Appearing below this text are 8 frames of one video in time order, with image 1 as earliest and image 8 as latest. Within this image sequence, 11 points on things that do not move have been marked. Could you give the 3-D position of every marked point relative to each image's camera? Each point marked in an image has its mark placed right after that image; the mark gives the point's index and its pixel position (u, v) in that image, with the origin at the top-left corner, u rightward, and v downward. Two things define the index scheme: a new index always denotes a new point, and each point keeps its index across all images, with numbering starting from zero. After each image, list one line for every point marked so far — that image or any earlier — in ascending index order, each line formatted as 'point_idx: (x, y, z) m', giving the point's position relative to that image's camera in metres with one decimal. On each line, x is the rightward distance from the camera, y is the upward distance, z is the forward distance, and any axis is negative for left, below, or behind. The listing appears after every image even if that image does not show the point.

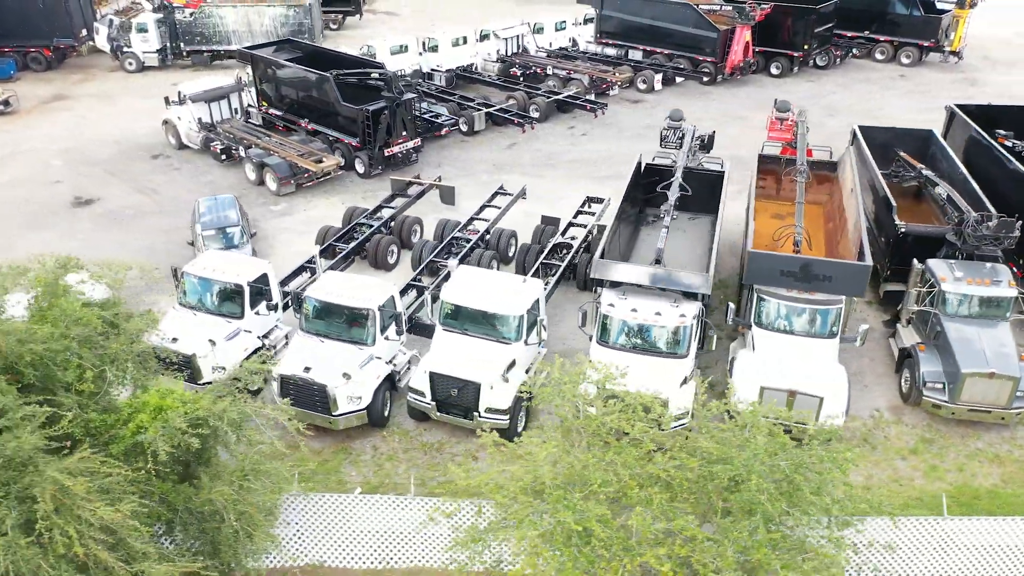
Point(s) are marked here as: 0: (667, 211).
0: (+2.6, +1.3, +13.5) m
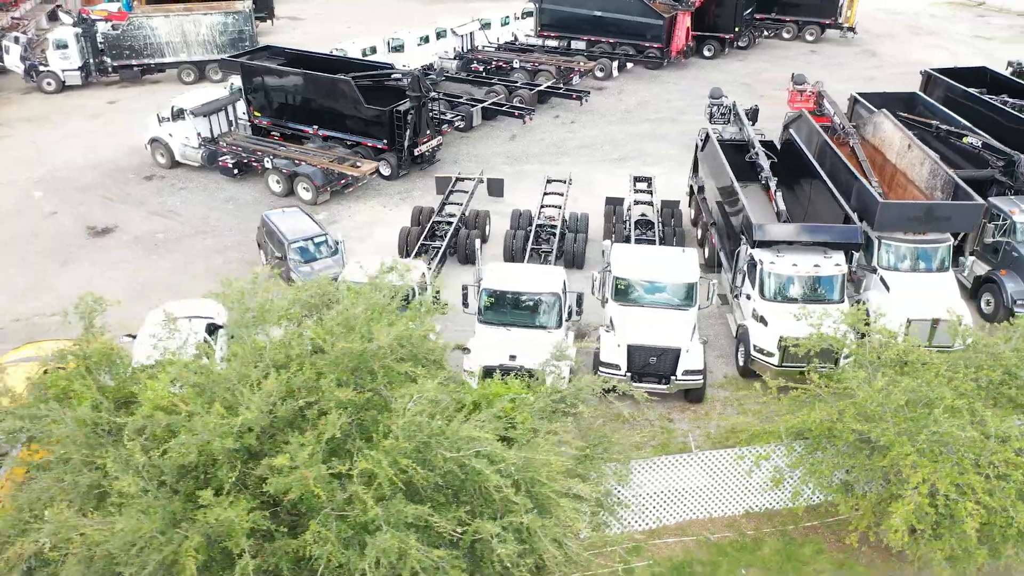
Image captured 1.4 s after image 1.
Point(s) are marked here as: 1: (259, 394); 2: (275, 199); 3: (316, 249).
0: (+4.7, +2.0, +14.8) m
1: (-2.0, -0.9, +6.5) m
2: (-5.7, +2.1, +19.2) m
3: (-3.9, +0.7, +15.2) m
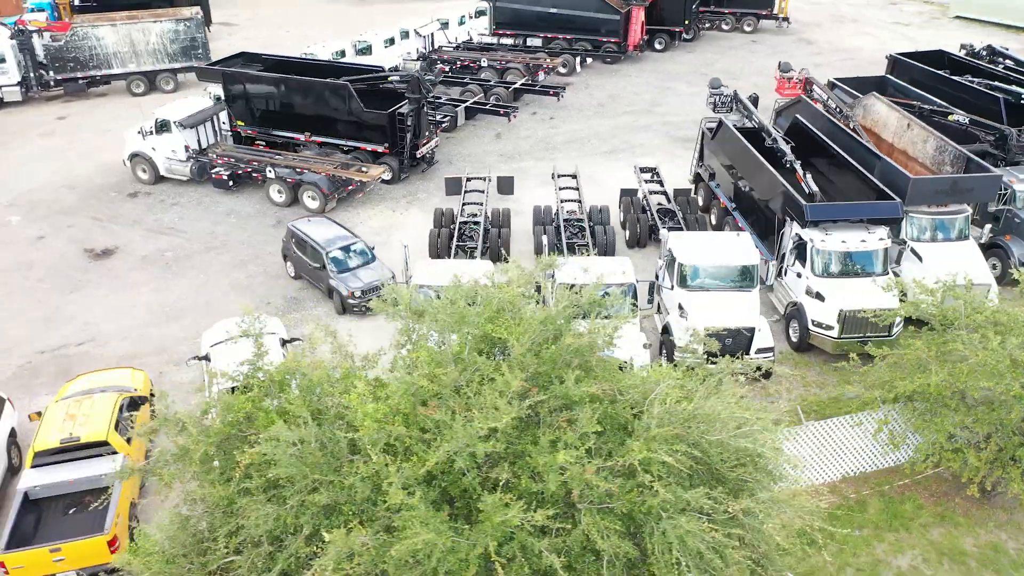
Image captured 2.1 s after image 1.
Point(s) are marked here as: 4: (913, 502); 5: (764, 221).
0: (+5.4, +2.4, +15.5) m
1: (-0.1, -0.9, +6.5) m
2: (-5.4, +1.8, +18.6) m
3: (-3.1, +0.5, +14.9) m
4: (+5.4, -2.9, +10.9) m
5: (+4.8, +1.3, +15.2) m
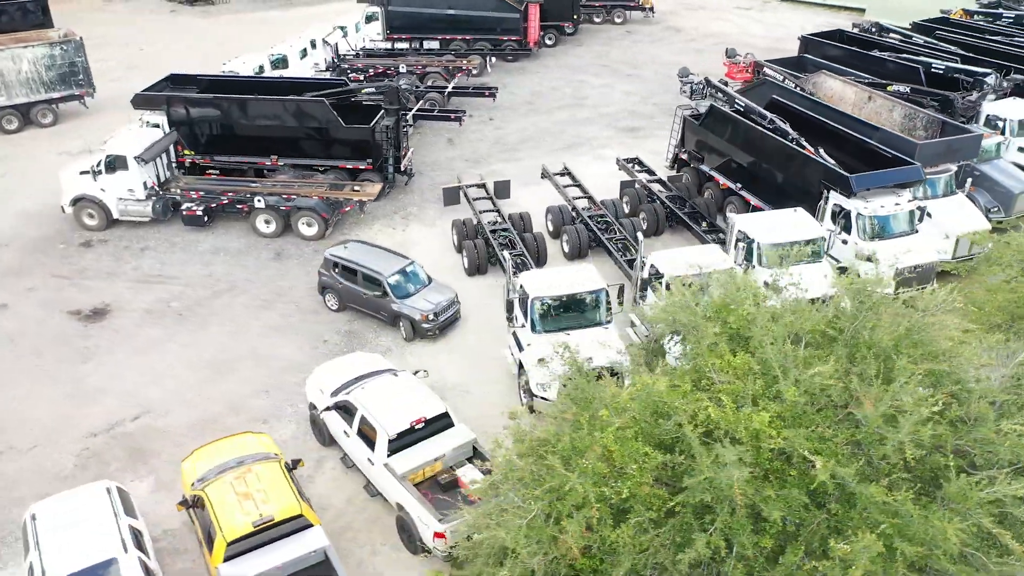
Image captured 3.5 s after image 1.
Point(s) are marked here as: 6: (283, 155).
0: (+5.9, +3.1, +16.6) m
1: (+3.2, -0.8, +6.7) m
2: (-5.2, +1.0, +17.1) m
3: (-1.9, +0.1, +14.1) m
4: (+7.7, -2.1, +12.3) m
5: (+5.5, +1.9, +16.3) m
6: (-5.4, +3.1, +18.9) m
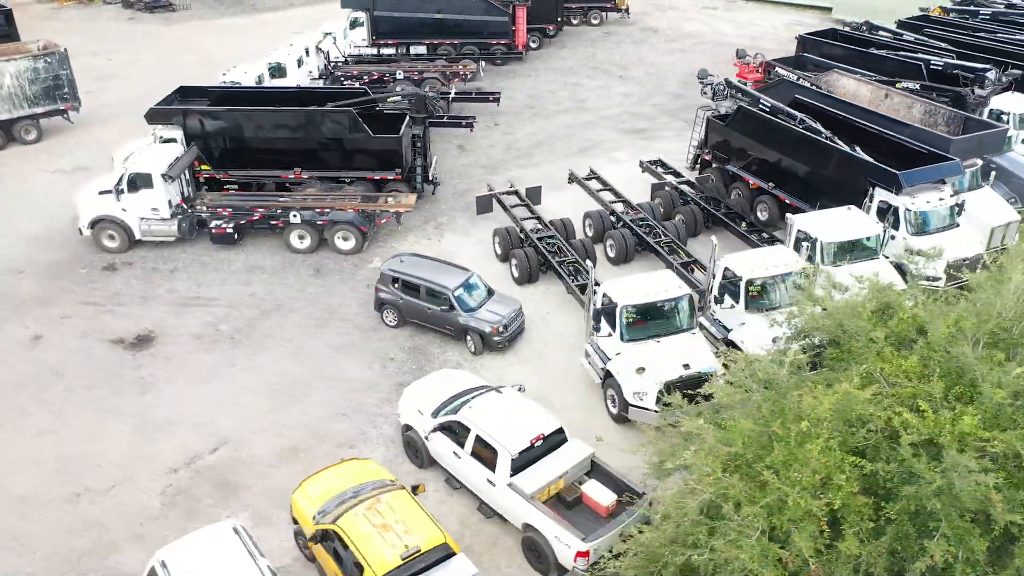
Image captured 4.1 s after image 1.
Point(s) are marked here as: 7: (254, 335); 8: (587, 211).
0: (+6.7, +3.2, +16.9) m
1: (+4.9, -0.8, +6.8) m
2: (-4.3, +0.6, +16.6) m
3: (-0.7, -0.2, +13.8) m
4: (+9.1, -1.9, +12.7) m
5: (+6.4, +2.0, +16.6) m
6: (-4.7, +2.8, +18.3) m
7: (-4.5, -0.8, +14.2) m
8: (+1.7, +1.7, +17.4) m
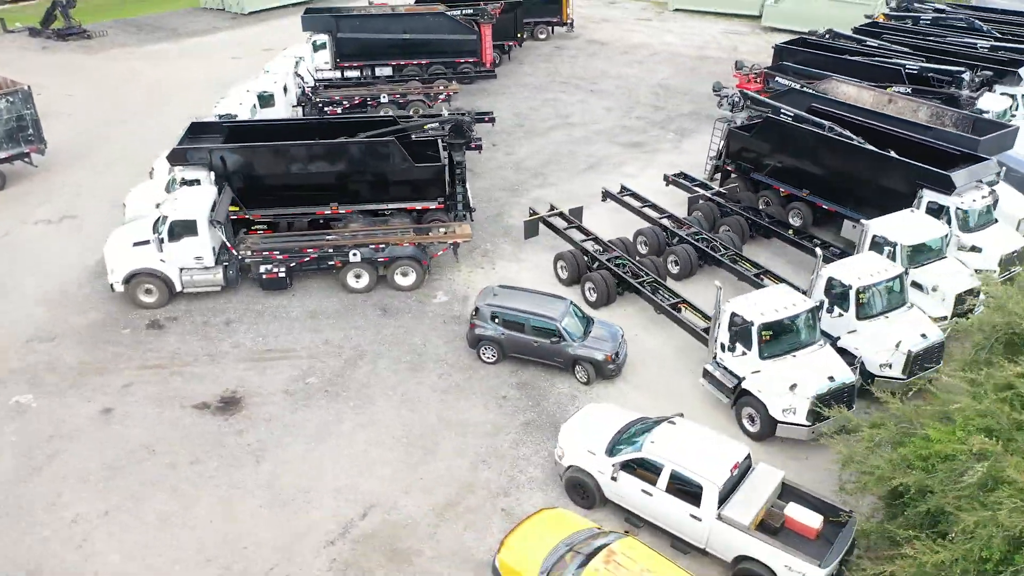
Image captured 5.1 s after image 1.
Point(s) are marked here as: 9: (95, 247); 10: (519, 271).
0: (+7.7, +3.2, +17.7) m
1: (+7.7, -0.7, +7.4) m
2: (-2.9, -0.2, +15.8) m
3: (+1.0, -0.7, +13.5) m
4: (+11.0, -1.7, +13.9) m
5: (+7.5, +2.0, +17.3) m
6: (-3.7, +1.9, +17.4) m
7: (-2.7, -1.6, +13.3) m
8: (+2.7, +1.3, +17.5) m
9: (-9.1, +0.9, +17.6) m
10: (+0.1, +0.4, +16.9) m
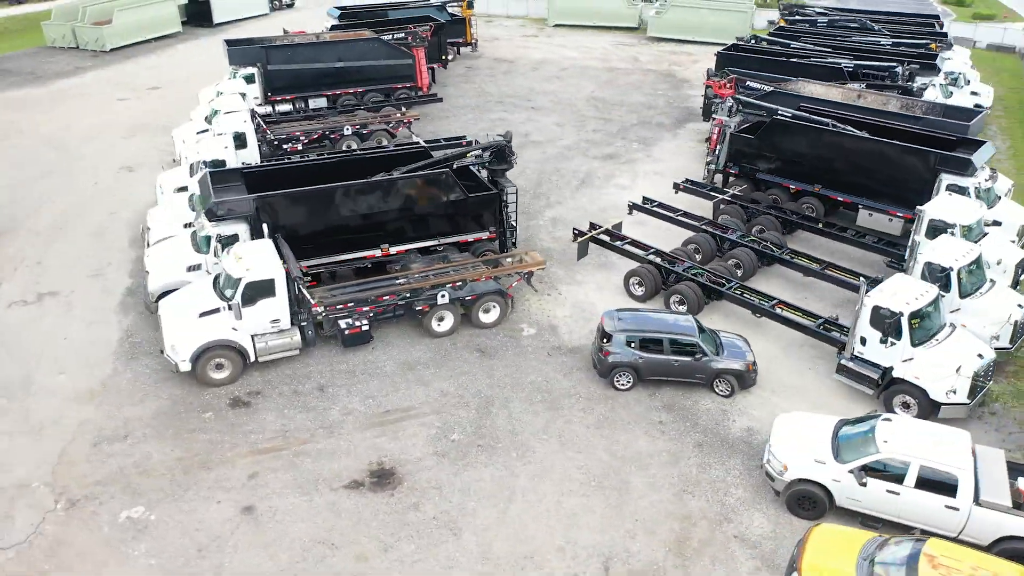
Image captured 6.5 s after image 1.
0: (+8.3, +3.6, +18.9) m
1: (+11.0, +0.1, +8.8) m
2: (-1.1, -1.0, +14.7) m
3: (+3.2, -0.9, +13.3) m
4: (+12.9, -0.7, +15.9) m
5: (+8.4, +2.4, +18.5) m
6: (-2.5, +0.9, +16.1) m
7: (-0.2, -2.2, +12.4) m
8: (+3.8, +1.1, +17.6) m
9: (-7.7, -0.7, +15.1) m
10: (+1.5, -0.1, +16.5) m
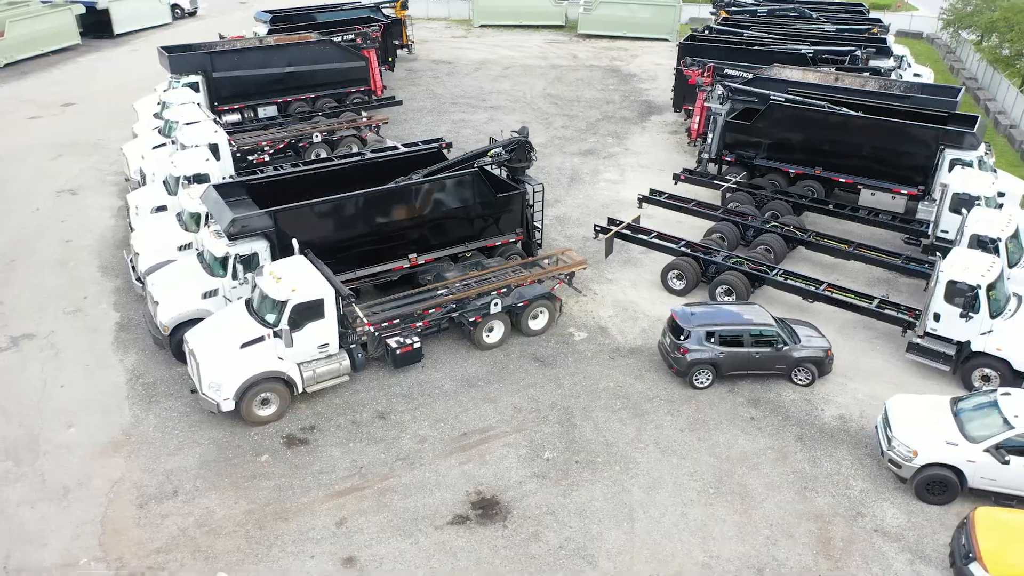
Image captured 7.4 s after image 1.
0: (+8.2, +4.1, +19.1) m
1: (+12.5, +0.9, +9.4) m
2: (-0.2, -1.1, +13.6) m
3: (+4.3, -0.7, +12.9) m
4: (+13.6, +0.2, +16.6) m
5: (+8.5, +2.9, +18.7) m
6: (-1.9, +0.7, +14.9) m
7: (+1.1, -2.3, +11.4) m
8: (+4.2, +1.3, +17.2) m
9: (-6.7, -1.3, +13.2) m
10: (+2.2, 0.0, +15.7) m
